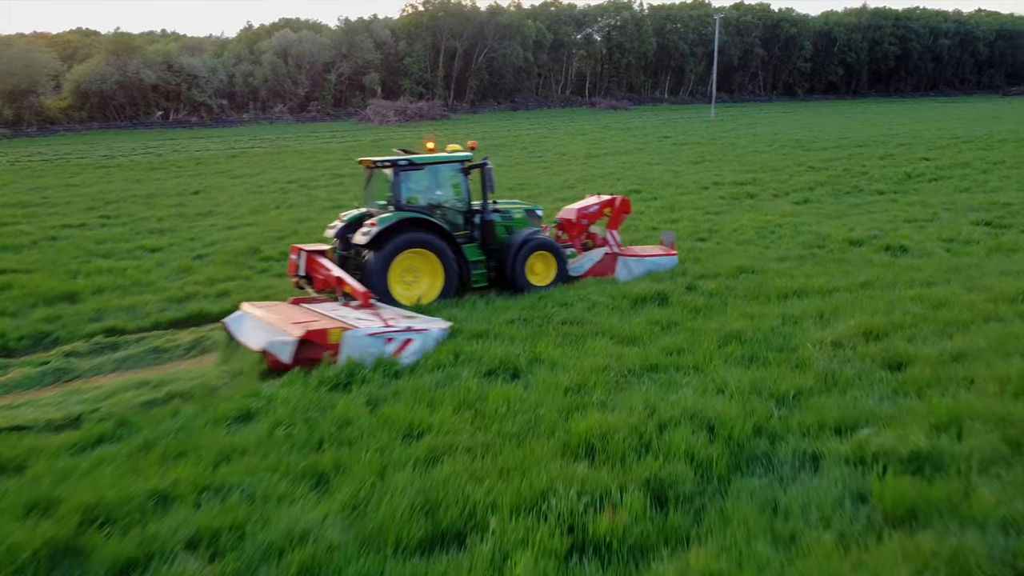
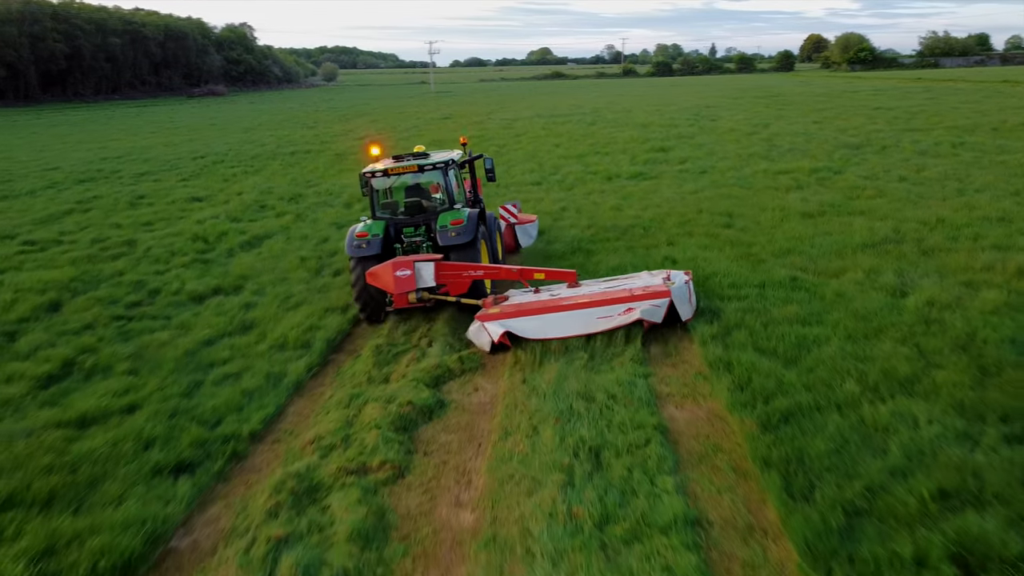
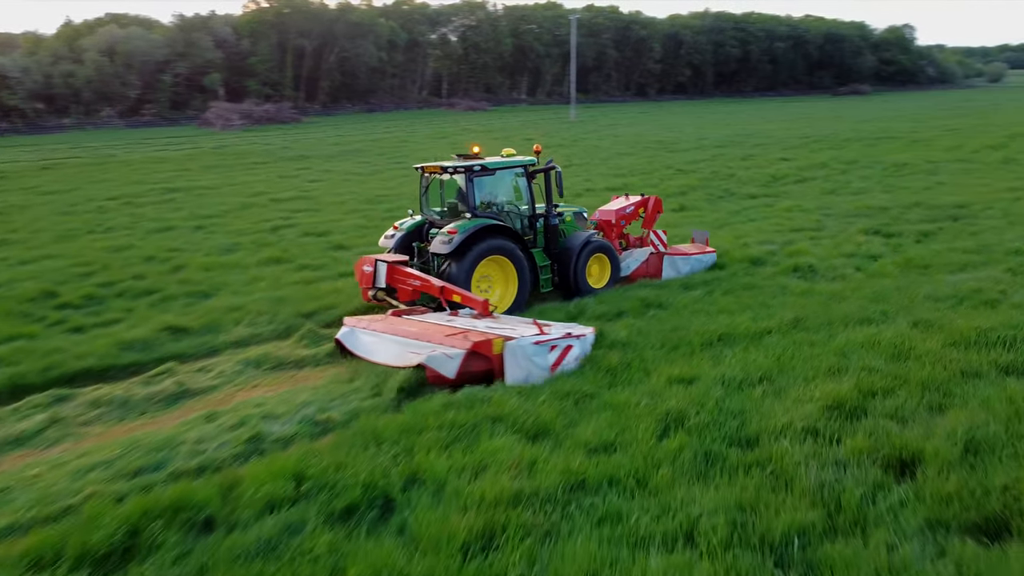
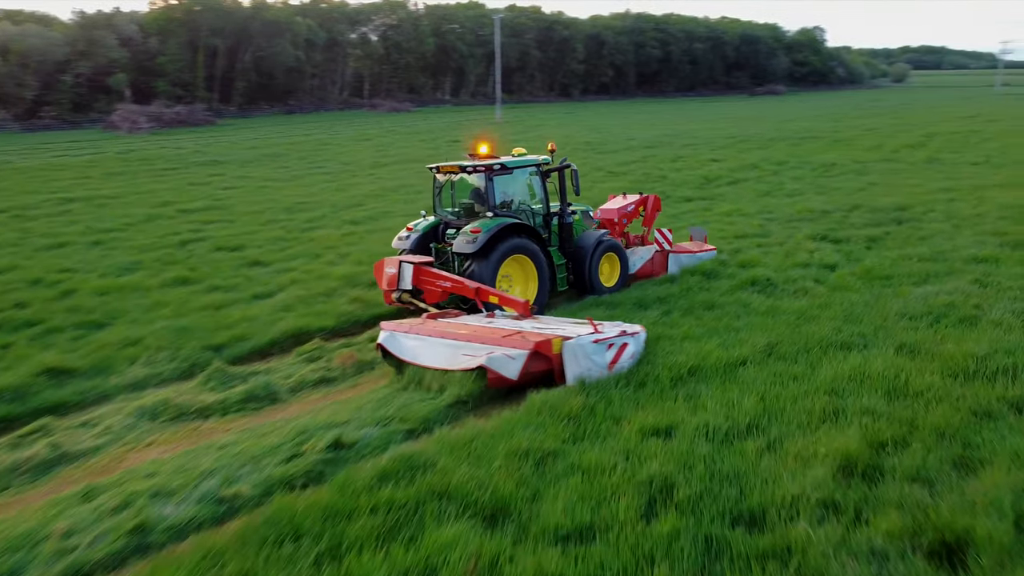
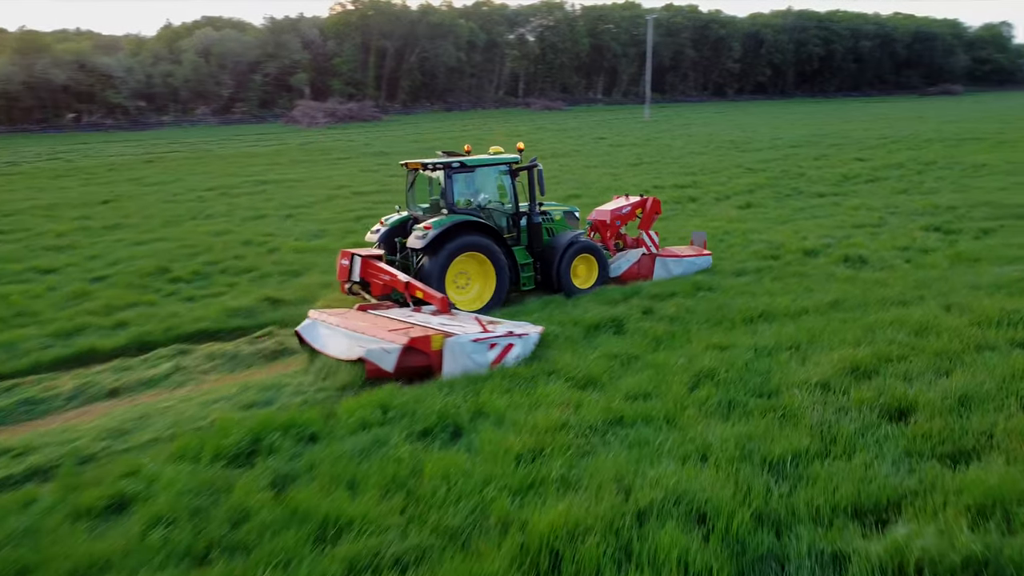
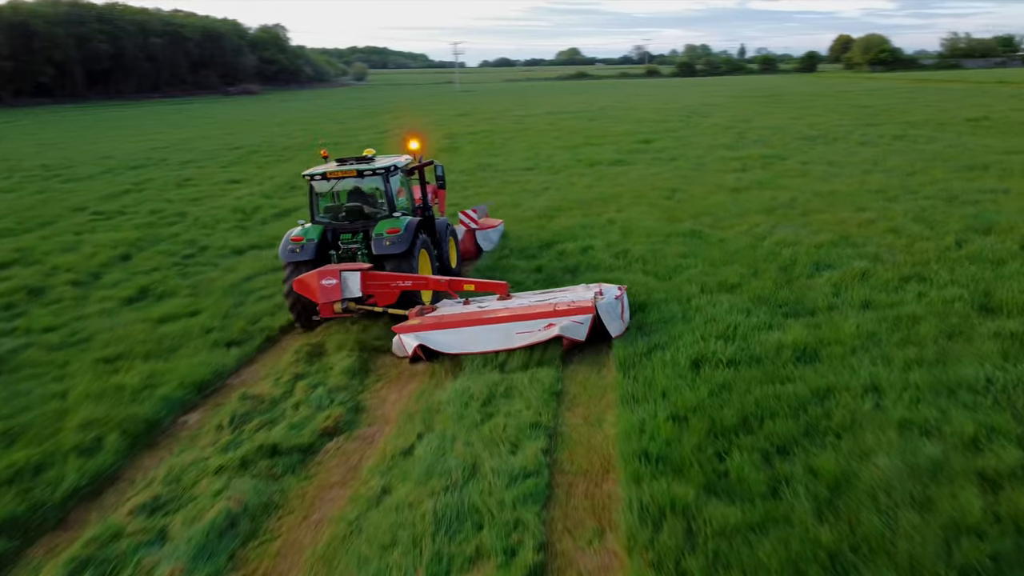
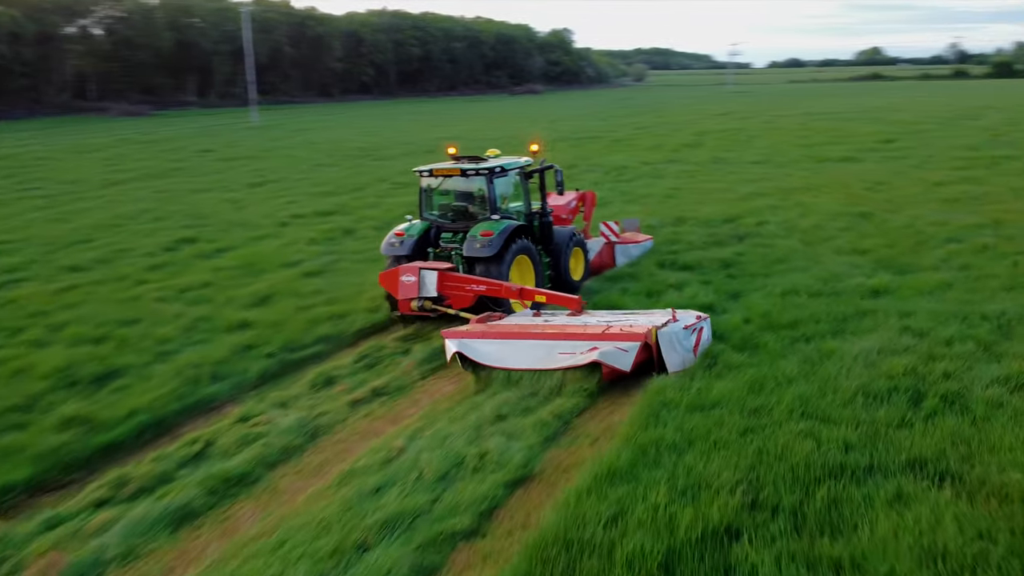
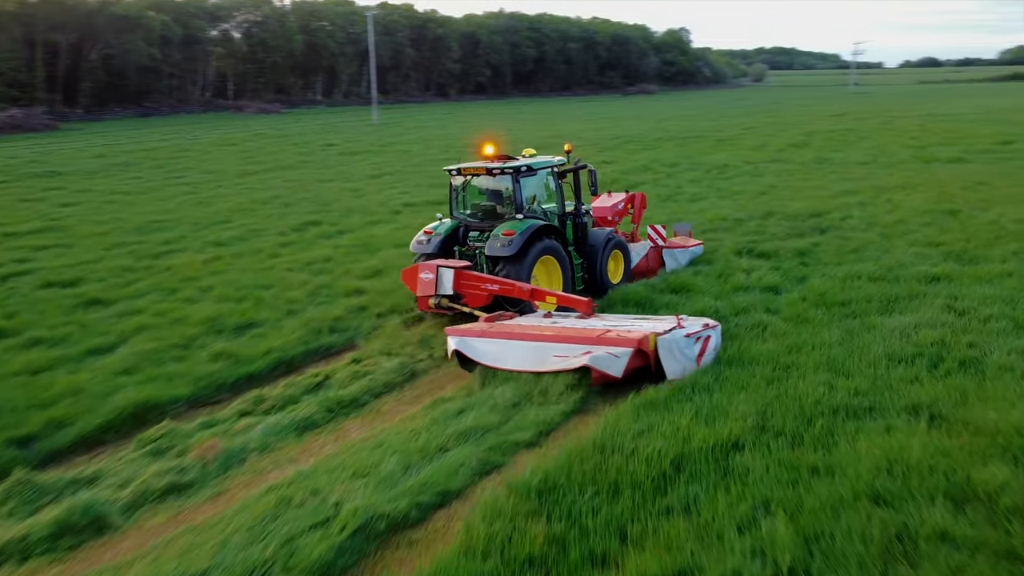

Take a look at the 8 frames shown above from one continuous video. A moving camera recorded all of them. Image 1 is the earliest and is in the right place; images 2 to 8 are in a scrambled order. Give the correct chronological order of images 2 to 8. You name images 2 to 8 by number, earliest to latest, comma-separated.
5, 3, 4, 8, 7, 6, 2
